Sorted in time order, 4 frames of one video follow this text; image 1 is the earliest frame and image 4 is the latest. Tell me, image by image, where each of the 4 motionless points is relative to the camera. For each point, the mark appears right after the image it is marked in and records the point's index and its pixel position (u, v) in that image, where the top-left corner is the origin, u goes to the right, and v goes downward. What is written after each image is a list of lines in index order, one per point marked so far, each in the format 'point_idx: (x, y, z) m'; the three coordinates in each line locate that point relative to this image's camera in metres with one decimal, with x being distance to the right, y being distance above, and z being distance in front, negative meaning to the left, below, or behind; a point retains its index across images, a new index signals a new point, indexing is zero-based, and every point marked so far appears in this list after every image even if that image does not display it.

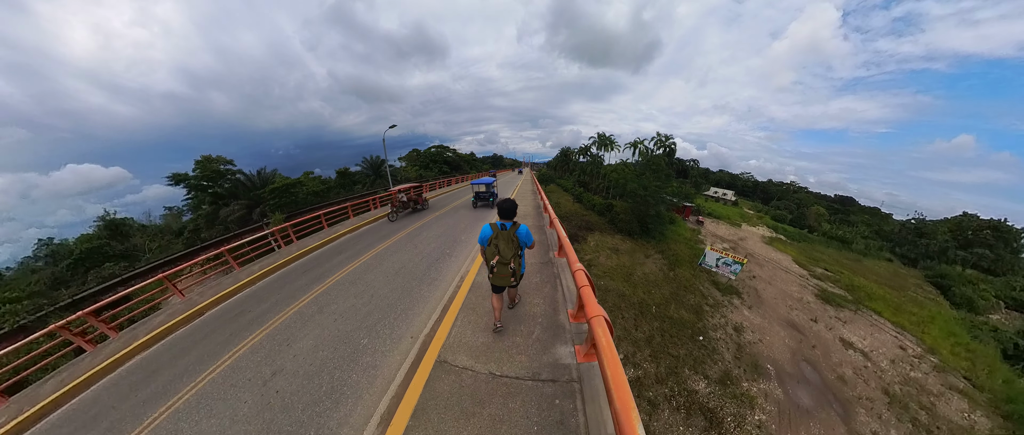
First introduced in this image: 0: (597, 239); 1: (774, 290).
0: (+4.0, -0.8, +12.8) m
1: (+13.8, -3.8, +14.9) m
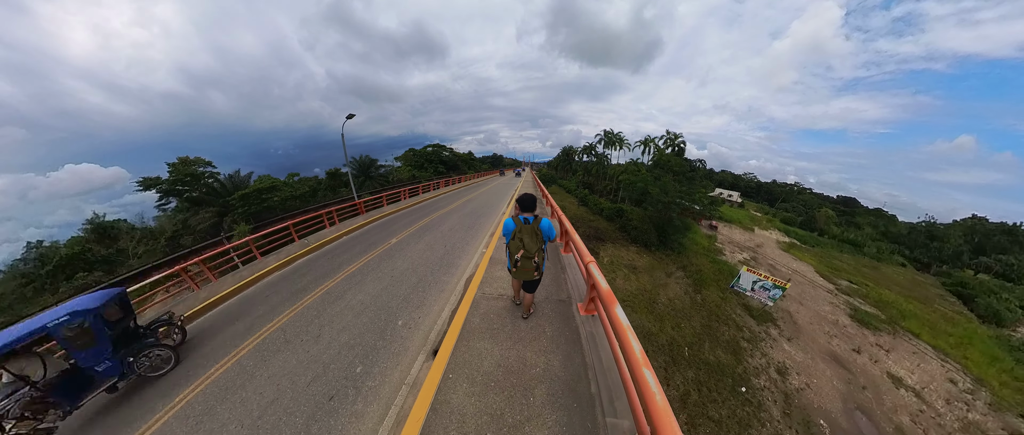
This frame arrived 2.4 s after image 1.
0: (+3.9, -1.3, +11.1) m
1: (+13.6, -4.3, +13.2) m
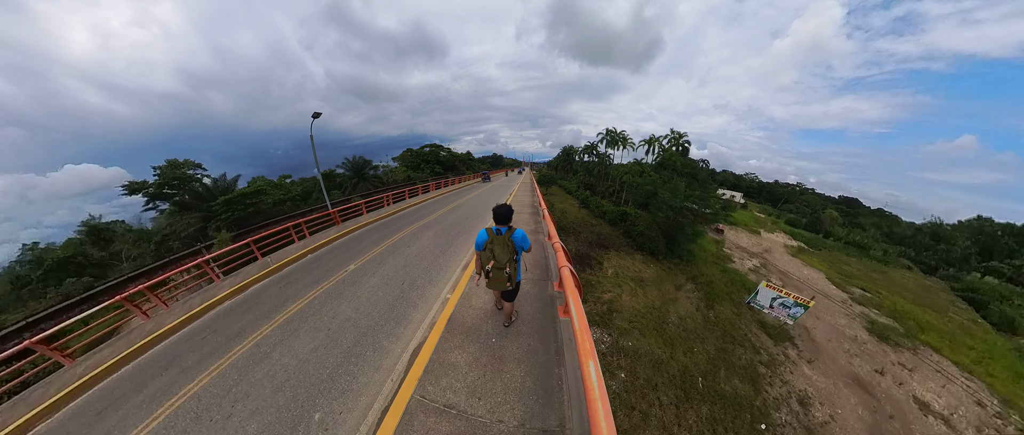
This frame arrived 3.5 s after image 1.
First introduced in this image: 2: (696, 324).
0: (+3.6, -1.7, +10.3) m
1: (+13.4, -4.7, +12.4) m
2: (+5.5, -3.3, +8.8) m
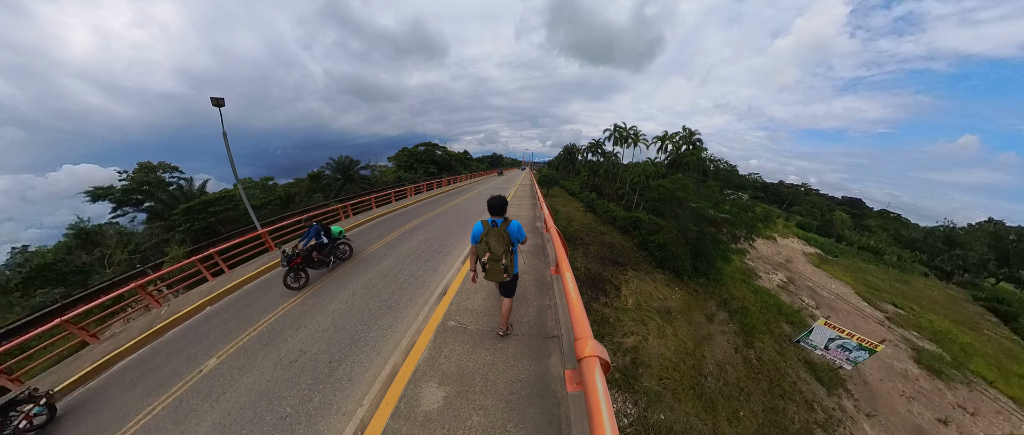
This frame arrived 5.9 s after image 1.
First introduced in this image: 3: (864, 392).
0: (+3.3, -2.2, +8.5) m
1: (+13.0, -5.2, +10.6) m
2: (+5.2, -3.8, +7.0) m
3: (+10.2, -5.1, +8.5) m
